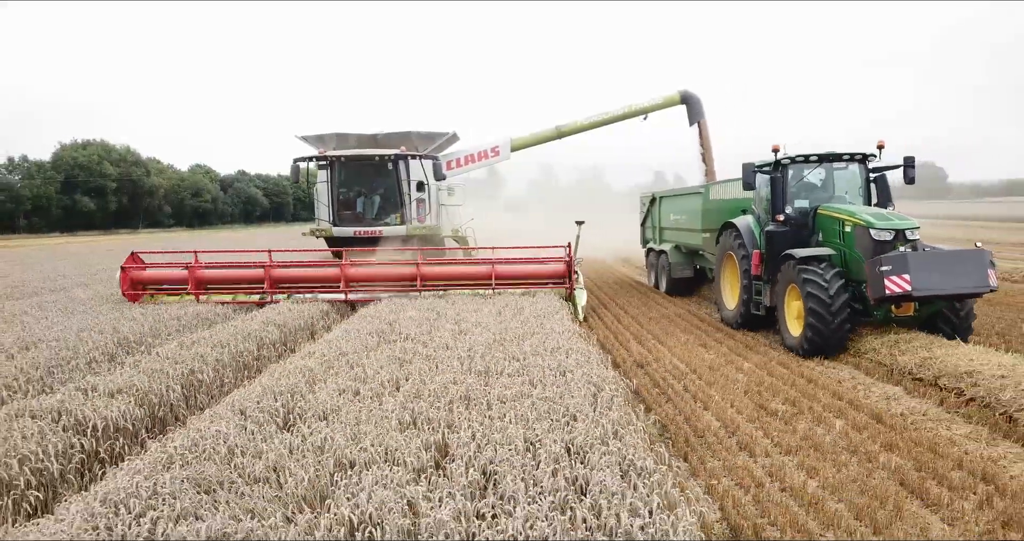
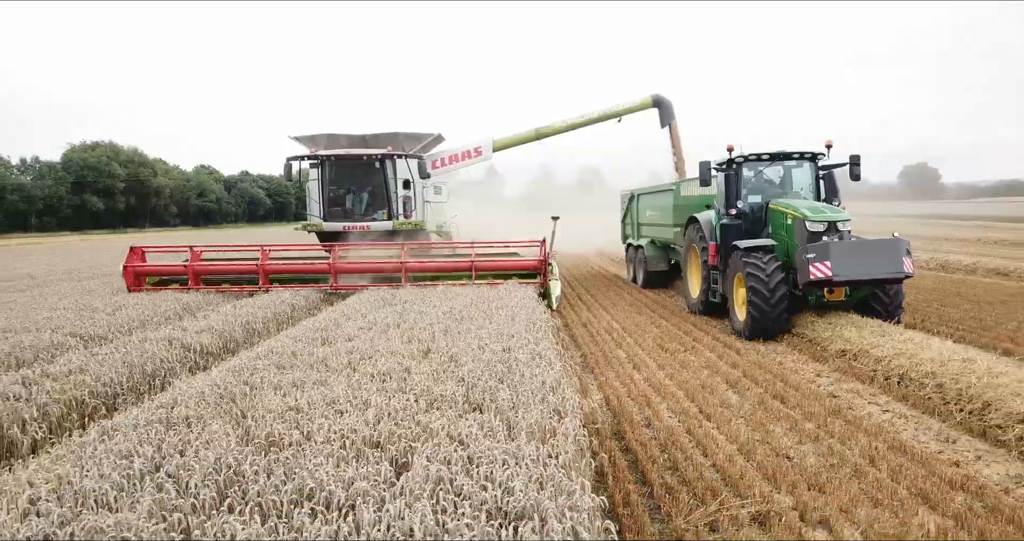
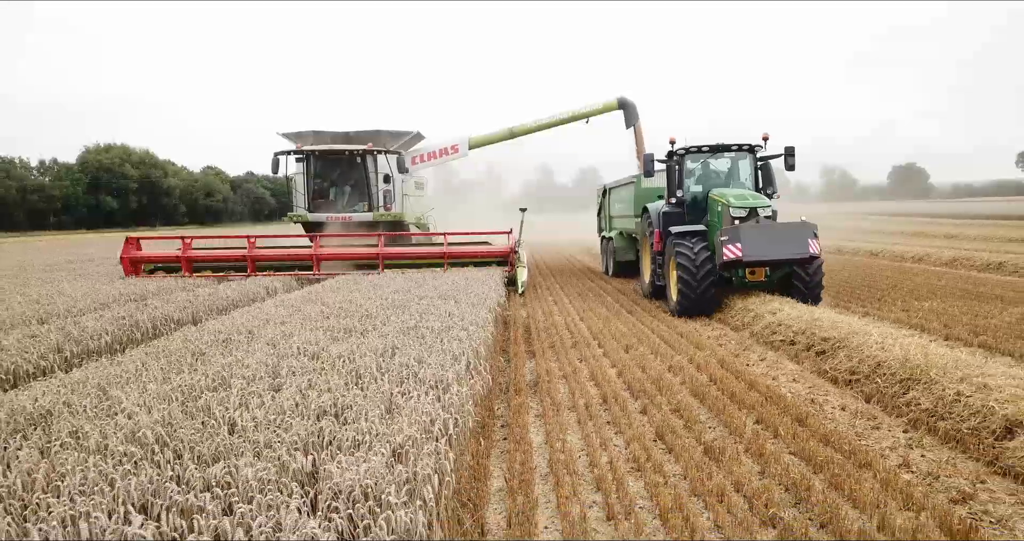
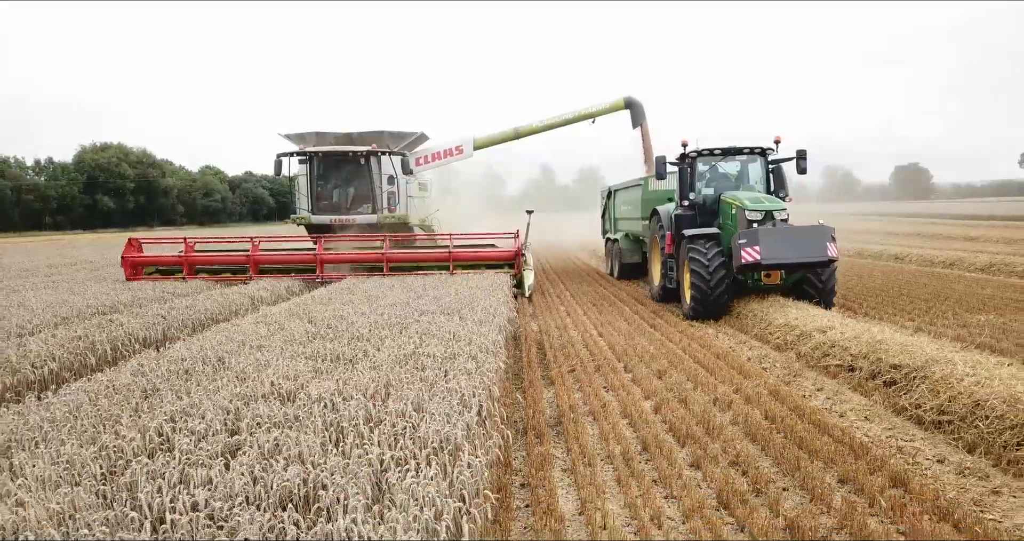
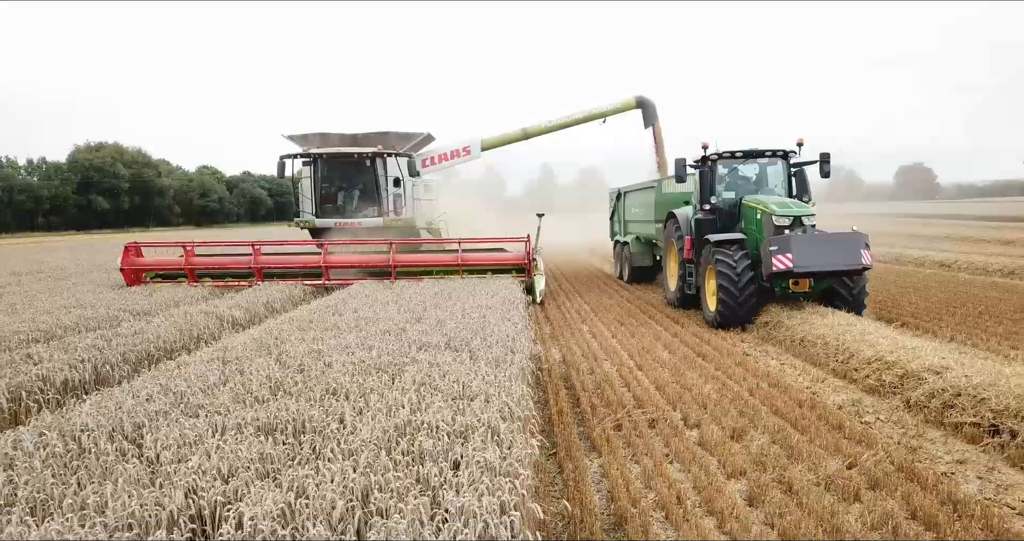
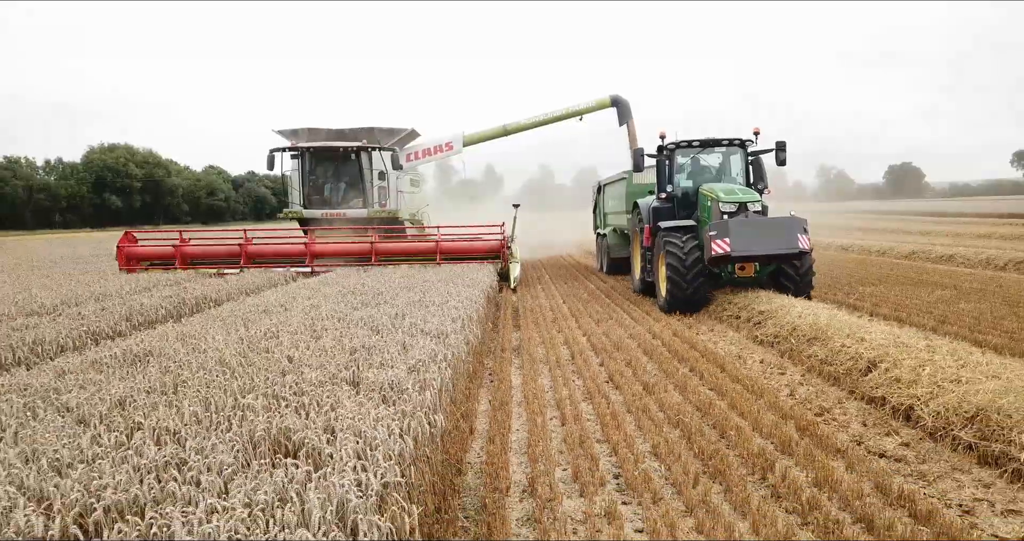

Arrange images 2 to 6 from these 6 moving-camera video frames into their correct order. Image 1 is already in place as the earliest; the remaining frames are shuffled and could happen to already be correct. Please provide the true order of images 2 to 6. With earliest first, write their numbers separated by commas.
2, 5, 4, 3, 6
